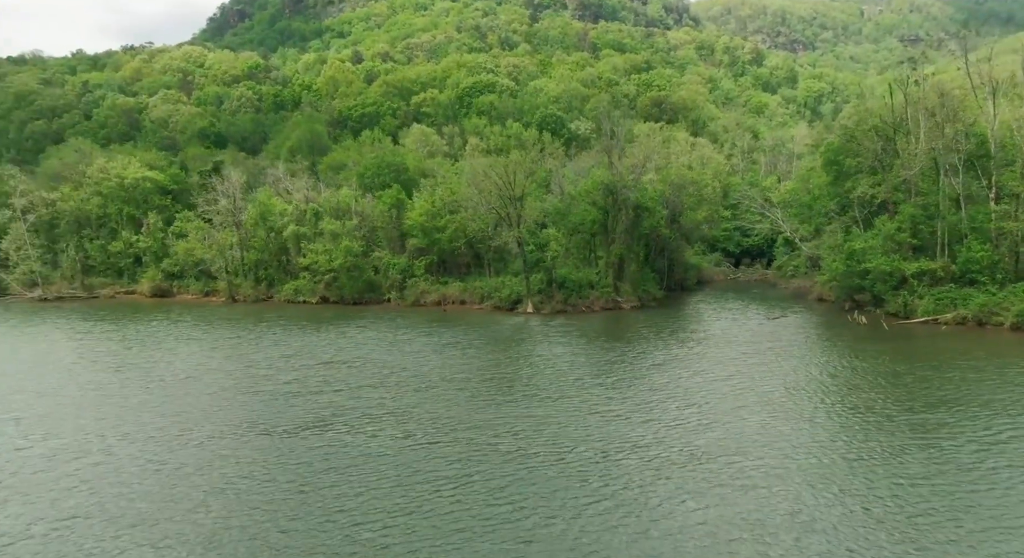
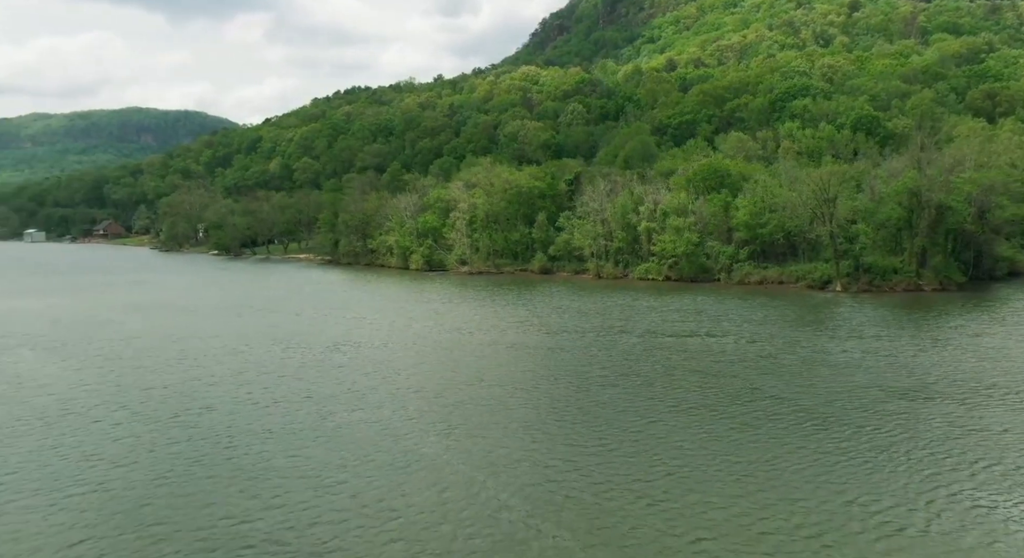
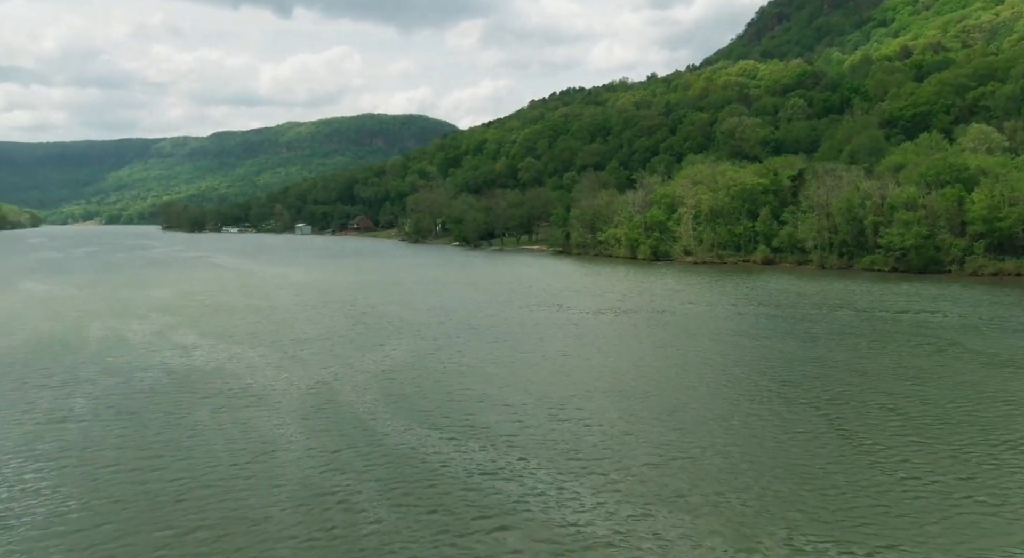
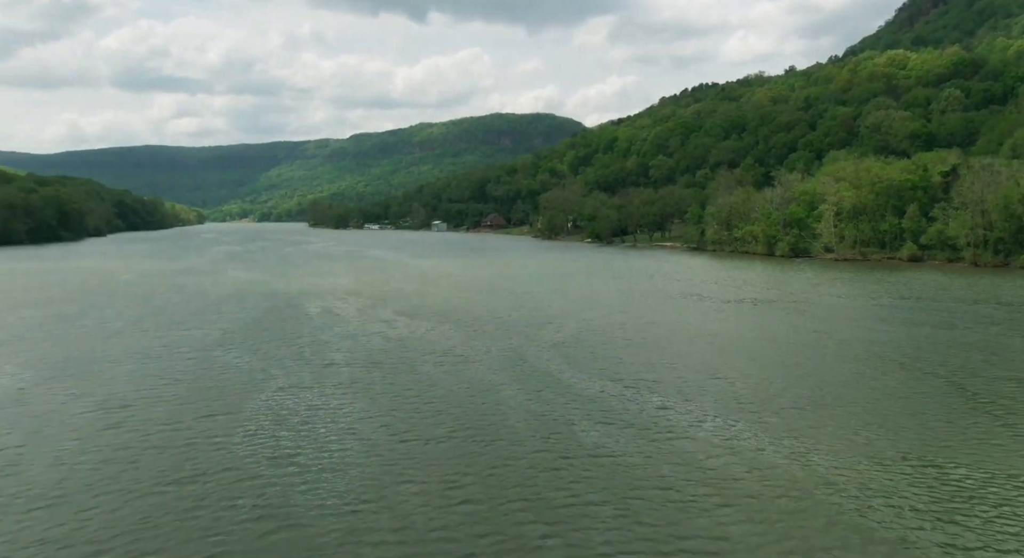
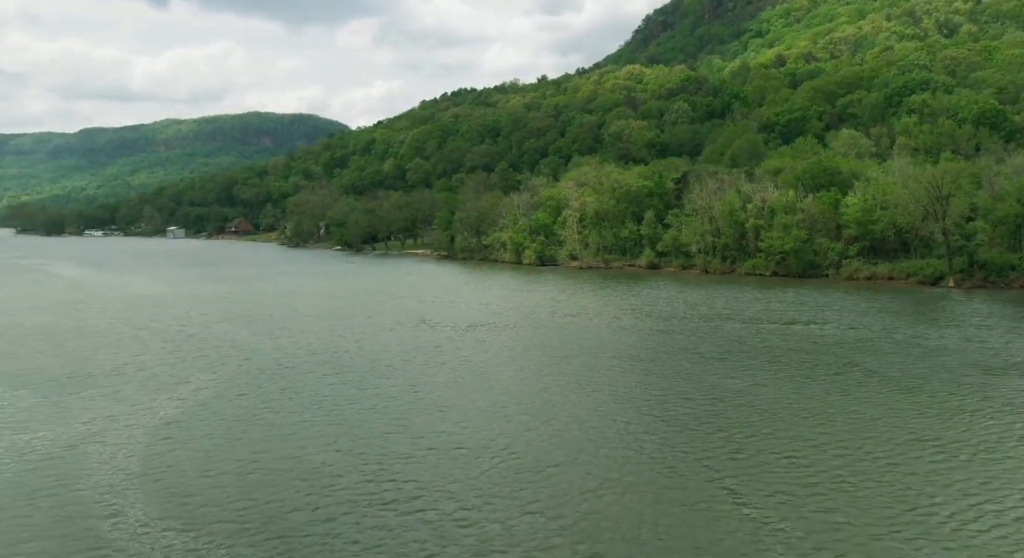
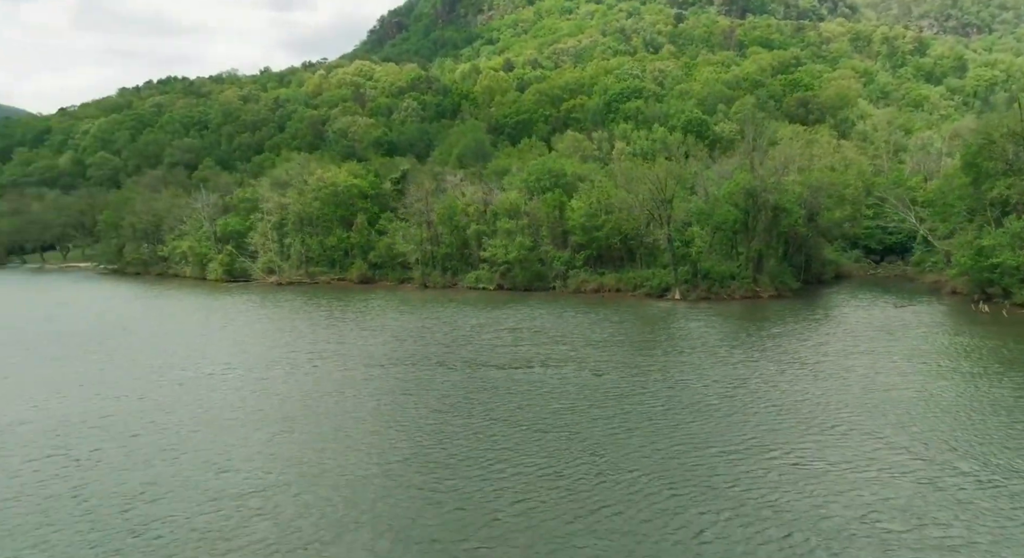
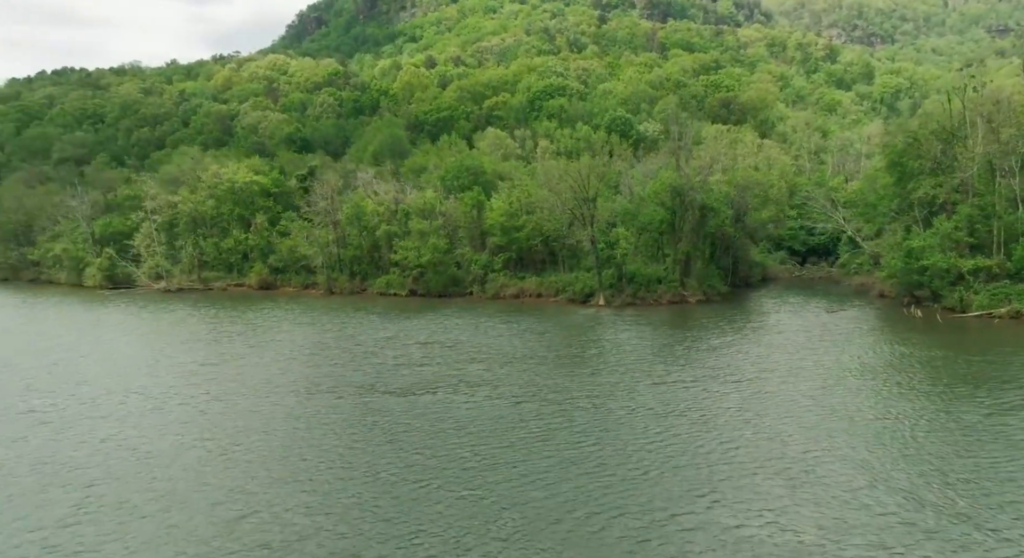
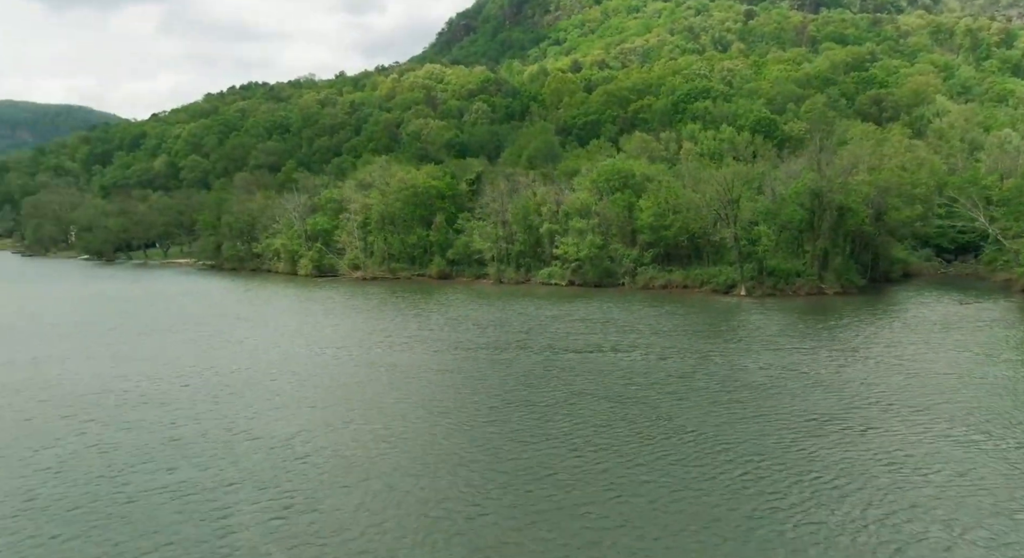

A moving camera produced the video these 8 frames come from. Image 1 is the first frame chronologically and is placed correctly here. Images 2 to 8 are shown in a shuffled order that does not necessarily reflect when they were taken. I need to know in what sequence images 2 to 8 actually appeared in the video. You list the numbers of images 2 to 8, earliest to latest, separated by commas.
7, 6, 8, 2, 5, 3, 4
